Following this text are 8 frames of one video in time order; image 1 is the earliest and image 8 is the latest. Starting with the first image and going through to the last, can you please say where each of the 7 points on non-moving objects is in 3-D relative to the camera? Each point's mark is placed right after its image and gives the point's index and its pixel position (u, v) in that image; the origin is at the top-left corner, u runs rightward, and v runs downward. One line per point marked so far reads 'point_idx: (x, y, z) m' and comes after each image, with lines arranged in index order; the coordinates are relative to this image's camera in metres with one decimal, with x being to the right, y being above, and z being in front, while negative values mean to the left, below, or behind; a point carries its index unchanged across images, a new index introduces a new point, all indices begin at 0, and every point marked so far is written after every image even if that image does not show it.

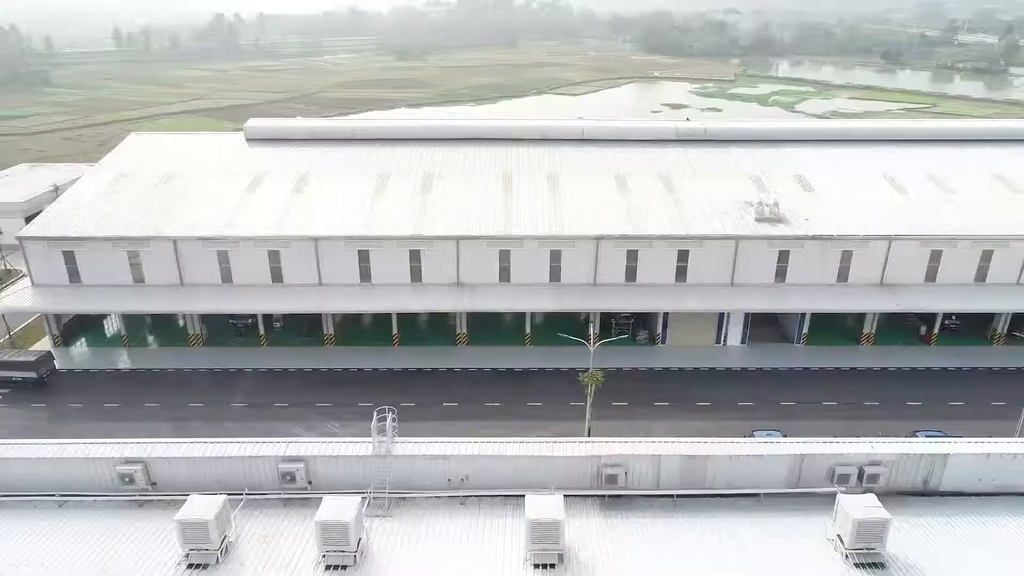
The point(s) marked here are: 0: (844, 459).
0: (+9.9, -5.1, +19.6) m
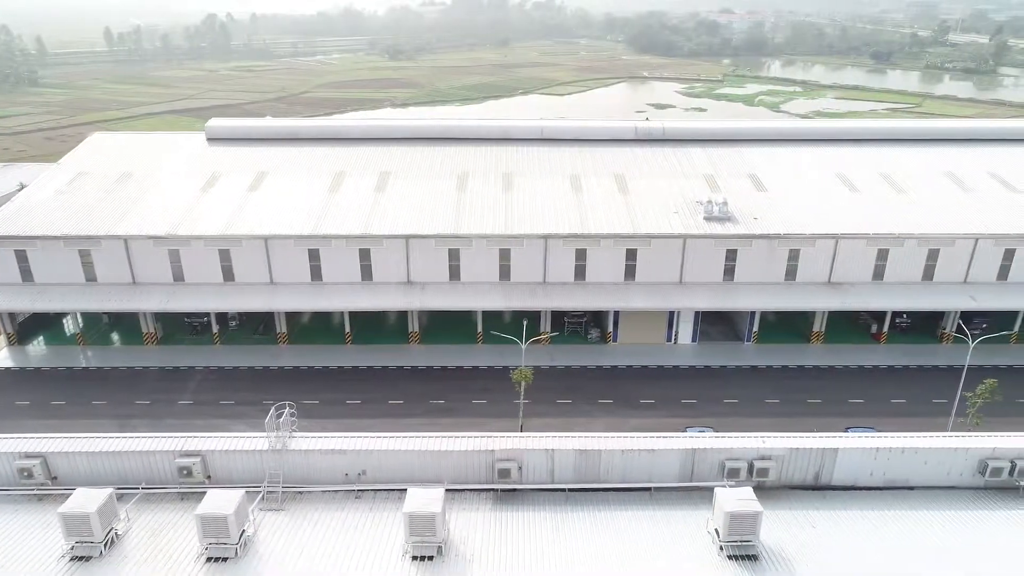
0: (+6.7, -5.0, +19.9) m
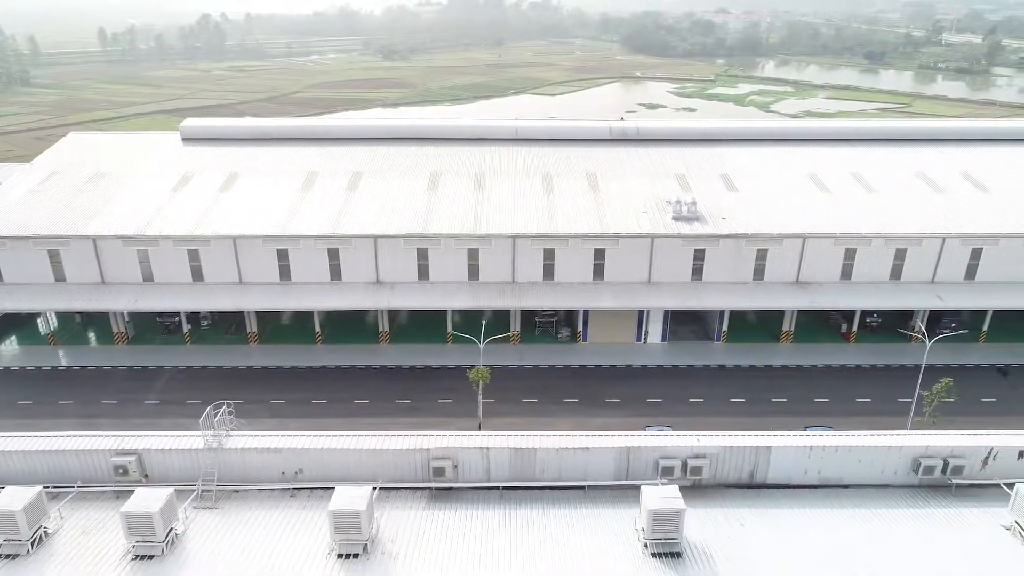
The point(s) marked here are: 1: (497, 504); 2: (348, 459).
0: (+4.8, -5.0, +20.0) m
1: (-0.5, -6.5, +19.6) m
2: (-5.0, -5.2, +19.9) m
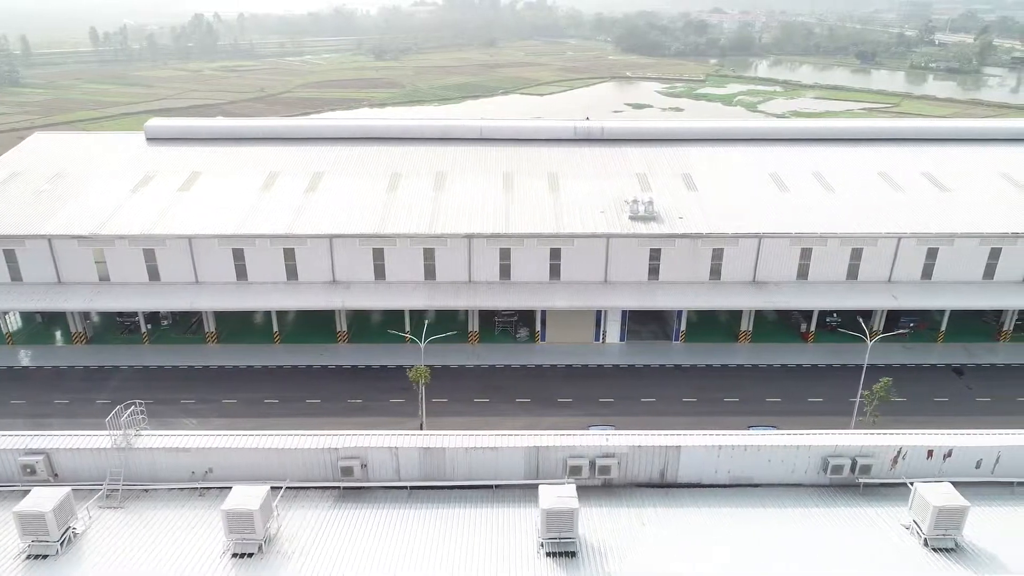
0: (+2.0, -5.0, +20.0) m
1: (-3.3, -6.4, +19.6) m
2: (-7.8, -5.2, +19.9) m
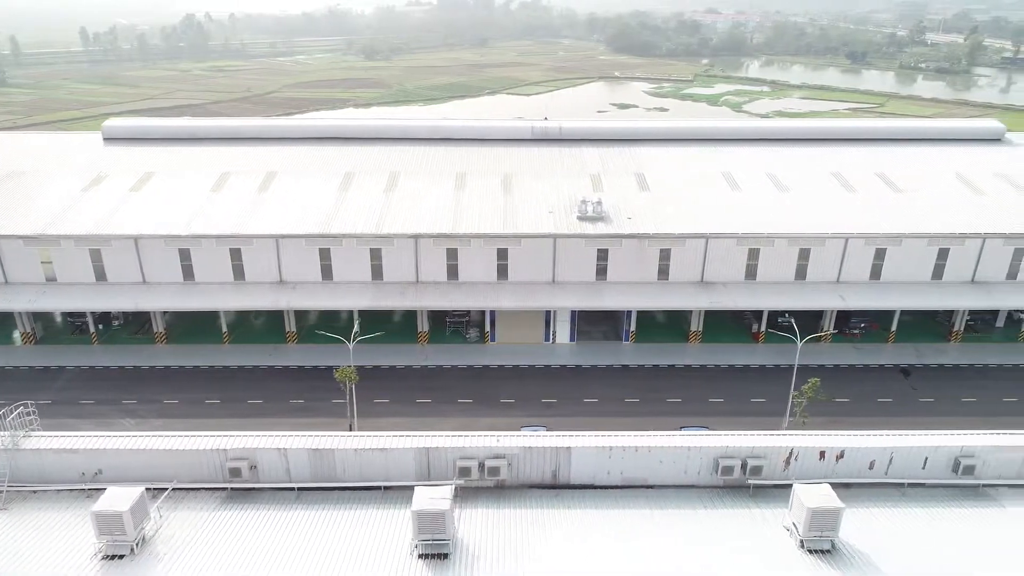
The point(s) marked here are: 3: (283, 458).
0: (-1.4, -5.0, +19.9) m
1: (-6.6, -6.5, +19.5) m
2: (-11.2, -5.2, +19.9) m
3: (-7.0, -5.2, +19.9) m
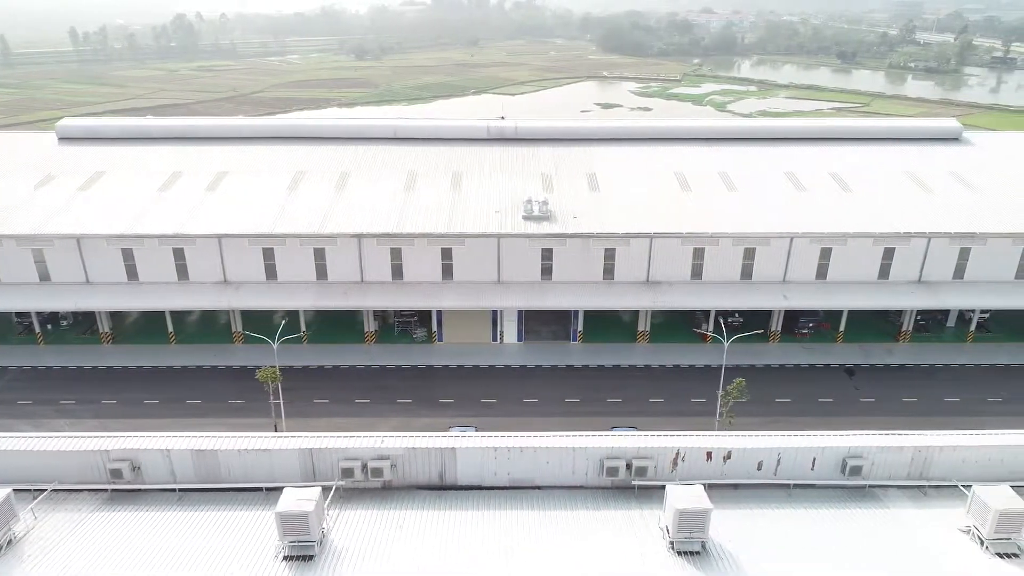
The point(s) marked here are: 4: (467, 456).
0: (-4.9, -5.0, +19.7) m
1: (-10.1, -6.5, +19.3) m
2: (-14.7, -5.2, +19.7) m
3: (-10.5, -5.2, +19.8) m
4: (-1.4, -5.1, +19.9) m
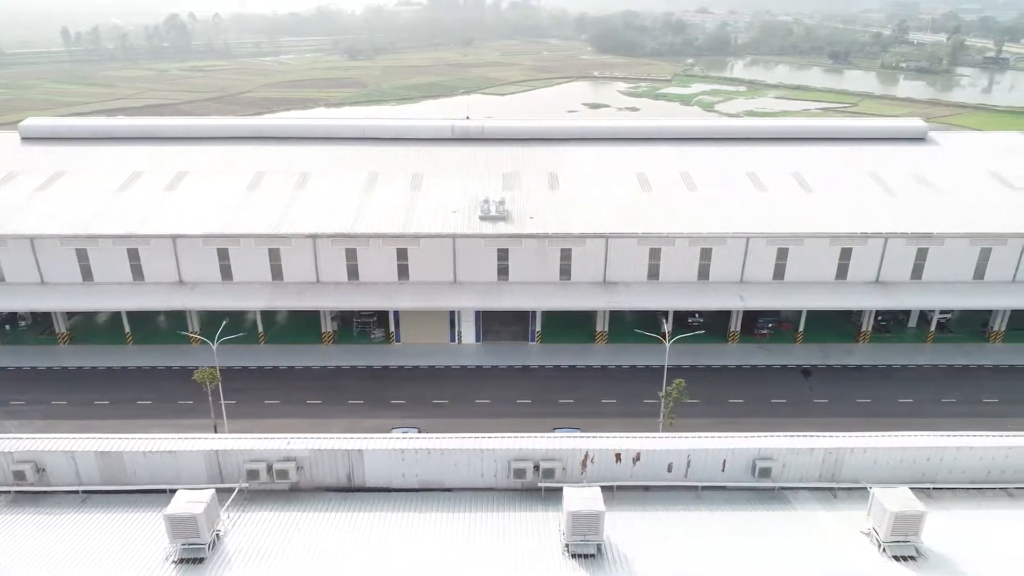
0: (-7.7, -5.0, +19.6) m
1: (-12.9, -6.5, +19.2) m
2: (-17.5, -5.2, +19.6) m
3: (-13.3, -5.2, +19.6) m
4: (-4.2, -5.1, +19.8) m
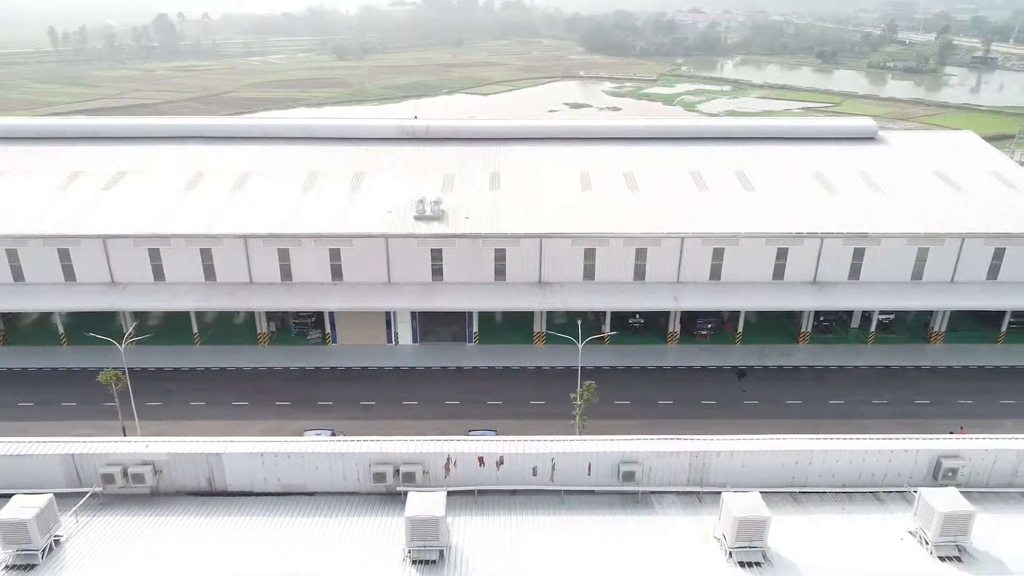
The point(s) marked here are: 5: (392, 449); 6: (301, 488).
0: (-11.8, -5.0, +19.3) m
1: (-17.1, -6.5, +18.9) m
2: (-21.6, -5.3, +19.3) m
3: (-17.4, -5.2, +19.4) m
4: (-8.3, -5.2, +19.5) m
5: (-3.6, -4.8, +19.5) m
6: (-6.4, -6.0, +19.7) m
